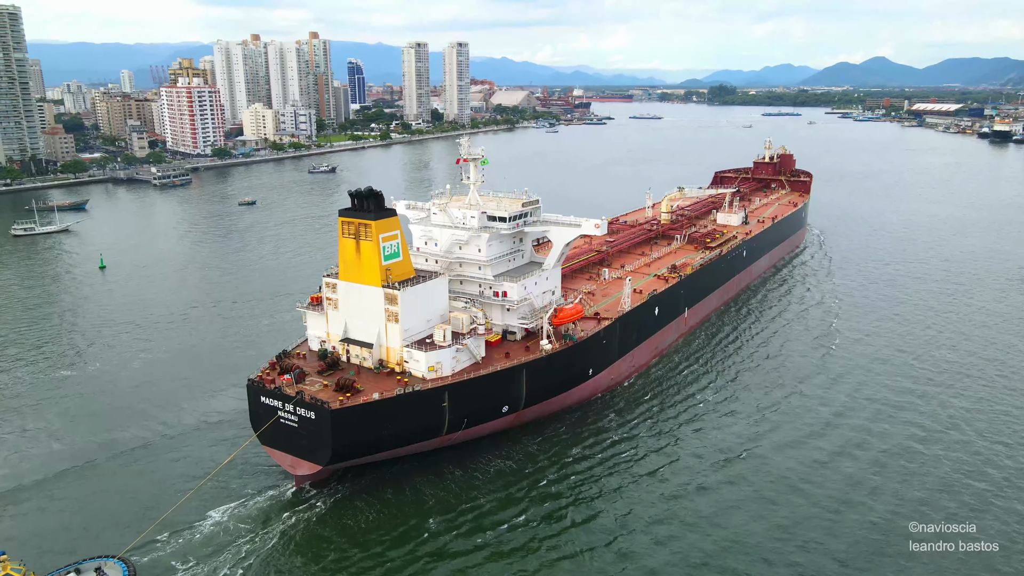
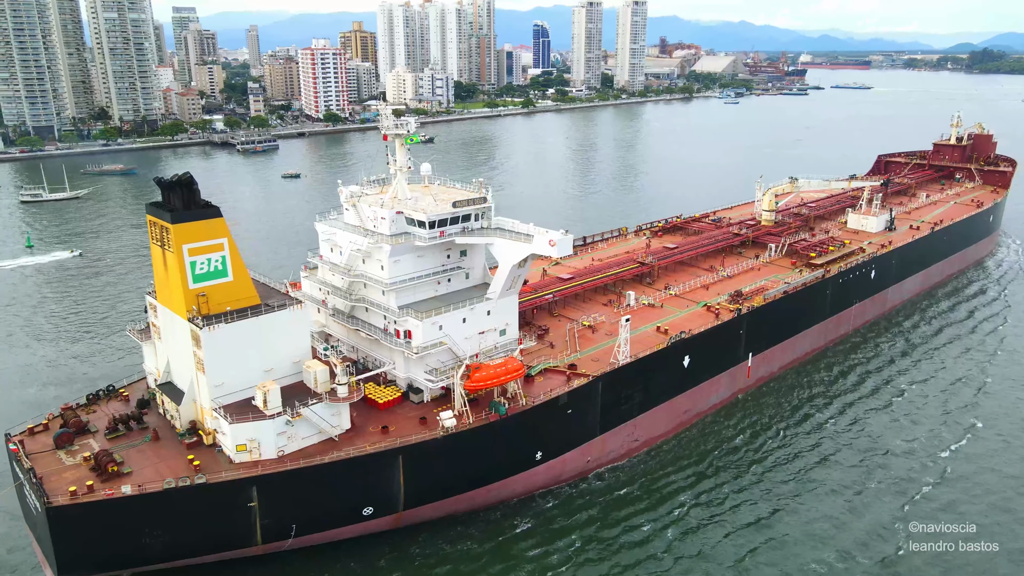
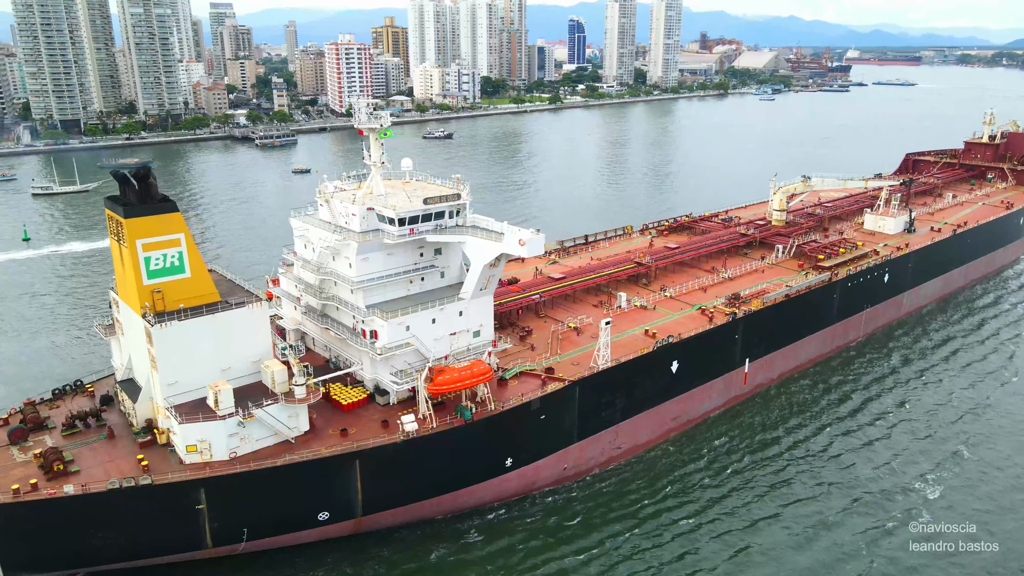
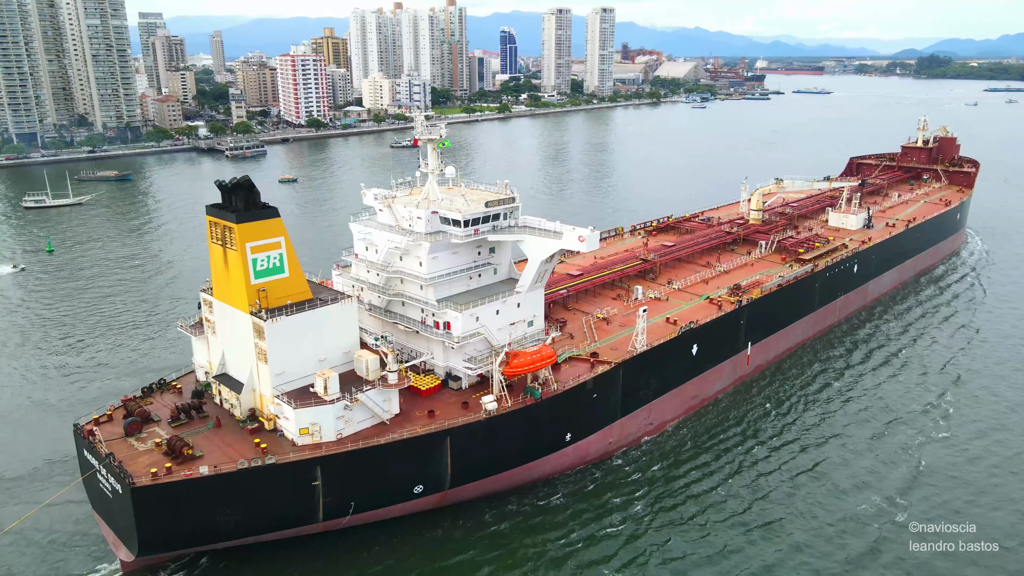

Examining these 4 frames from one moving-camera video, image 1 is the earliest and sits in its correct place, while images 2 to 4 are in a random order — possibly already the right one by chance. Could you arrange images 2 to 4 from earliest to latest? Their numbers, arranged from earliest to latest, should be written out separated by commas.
4, 2, 3
